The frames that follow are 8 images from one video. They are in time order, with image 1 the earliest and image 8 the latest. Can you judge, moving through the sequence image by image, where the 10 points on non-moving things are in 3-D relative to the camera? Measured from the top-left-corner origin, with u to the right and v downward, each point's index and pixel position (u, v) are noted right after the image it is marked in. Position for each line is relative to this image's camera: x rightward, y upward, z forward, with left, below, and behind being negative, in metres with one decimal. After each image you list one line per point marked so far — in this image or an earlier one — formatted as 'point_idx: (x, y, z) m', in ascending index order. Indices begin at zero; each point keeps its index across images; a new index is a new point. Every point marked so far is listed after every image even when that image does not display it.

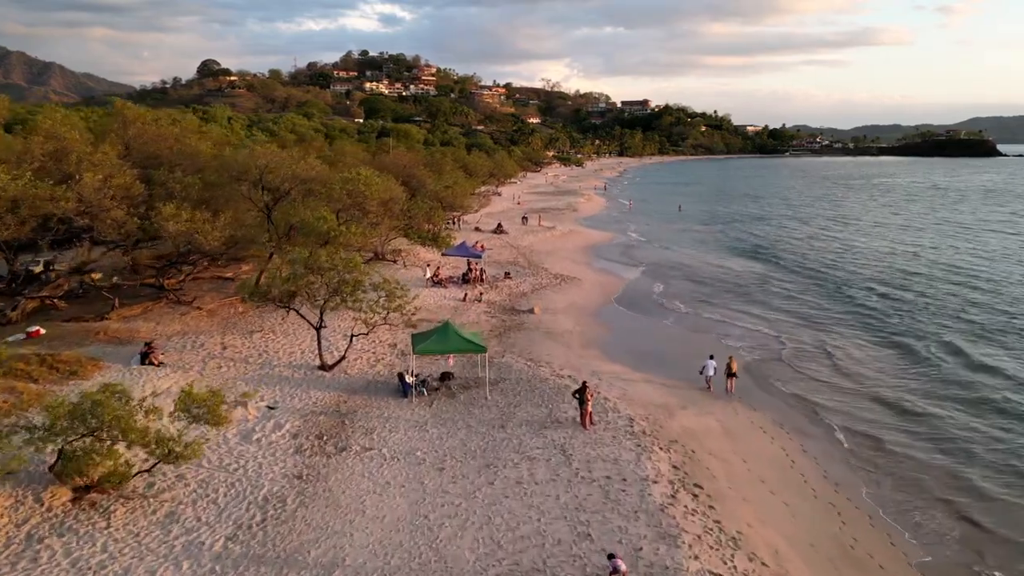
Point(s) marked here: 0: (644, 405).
0: (+2.6, -2.4, +15.6) m
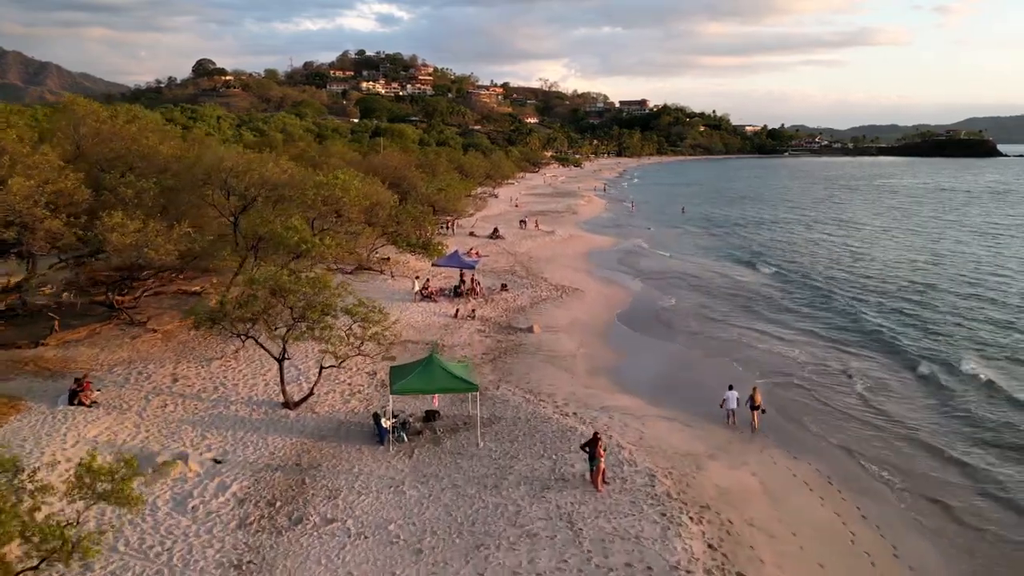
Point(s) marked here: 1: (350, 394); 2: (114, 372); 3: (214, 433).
0: (+2.6, -2.8, +13.2) m
1: (-3.2, -2.1, +15.5) m
2: (-8.1, -1.7, +15.9) m
3: (-5.1, -2.5, +13.4) m
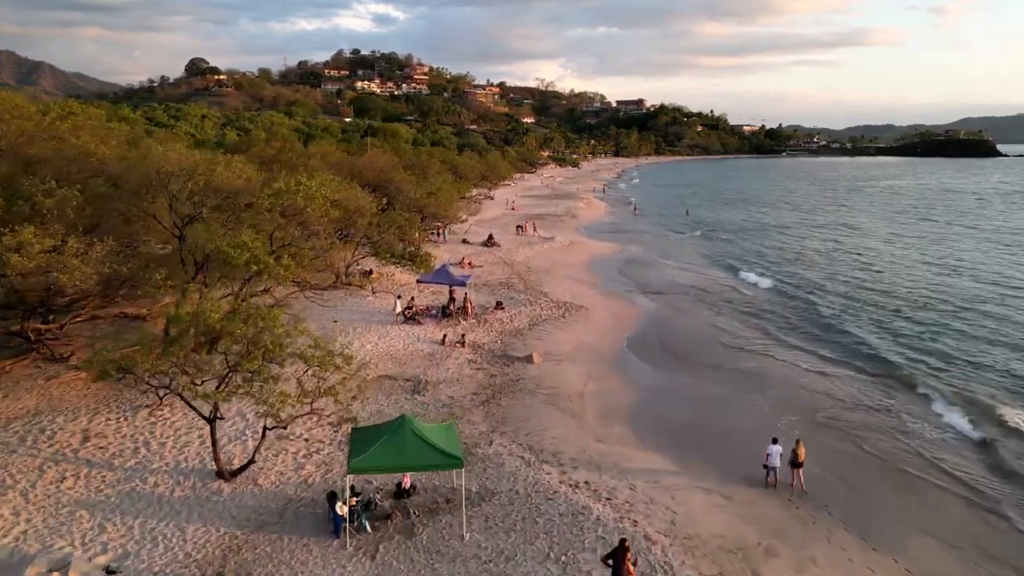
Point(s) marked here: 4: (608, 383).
0: (+2.5, -3.4, +10.1) m
1: (-3.3, -2.7, +12.3) m
2: (-8.2, -2.3, +12.7) m
3: (-5.2, -3.1, +10.3) m
4: (+2.2, -2.2, +18.0) m
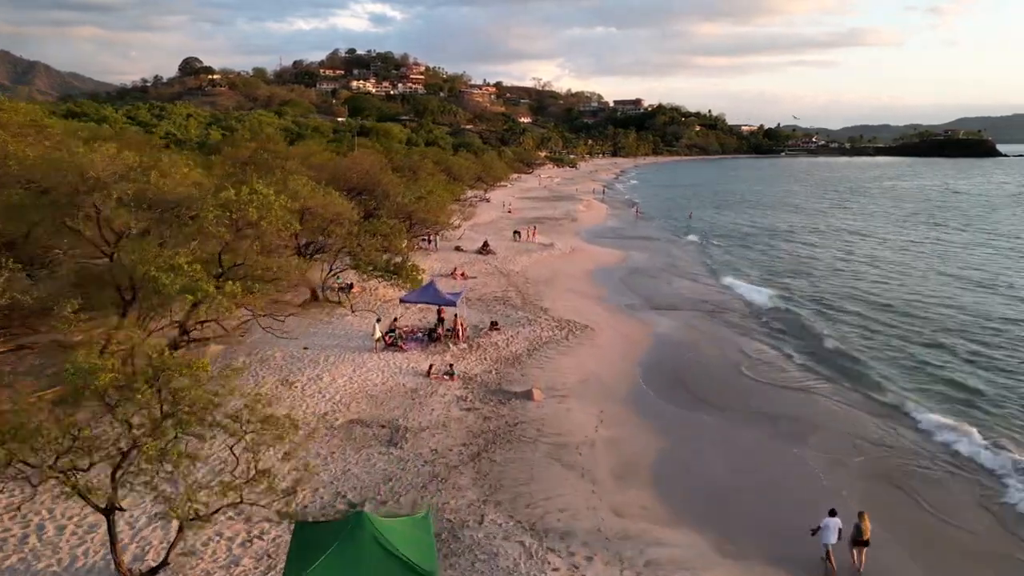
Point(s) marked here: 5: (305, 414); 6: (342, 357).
0: (+2.5, -3.9, +7.3) m
1: (-3.3, -3.2, +9.5) m
2: (-8.2, -2.8, +9.9) m
3: (-5.2, -3.6, +7.5) m
4: (+2.2, -2.7, +15.3) m
5: (-3.9, -2.4, +14.7) m
6: (-4.0, -1.6, +18.3) m
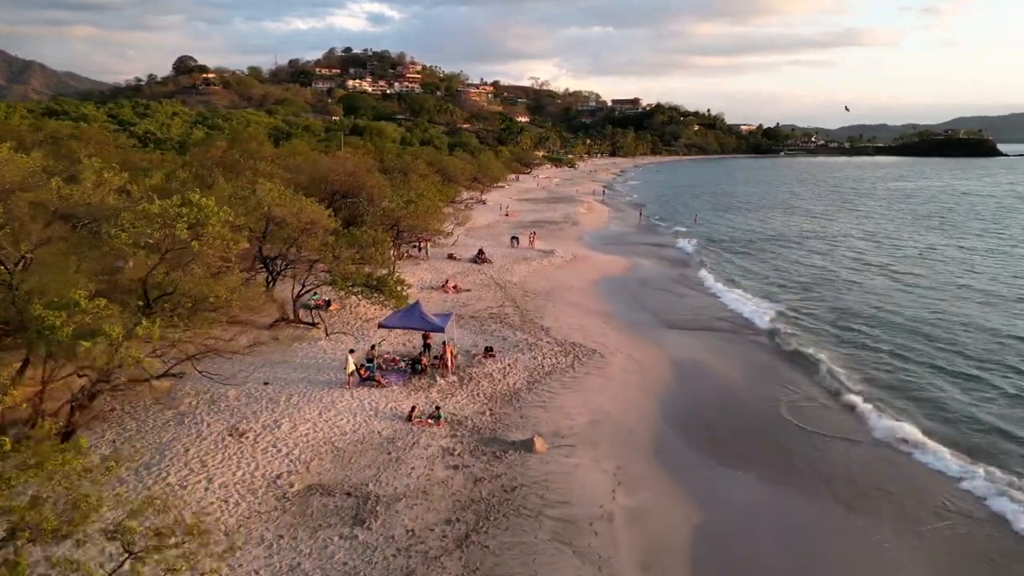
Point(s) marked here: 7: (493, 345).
0: (+2.5, -4.4, +4.5) m
1: (-3.4, -3.7, +6.7) m
2: (-8.3, -3.3, +7.0) m
3: (-5.2, -4.1, +4.6) m
4: (+2.1, -3.2, +12.5) m
5: (-3.9, -2.9, +11.8) m
6: (-4.1, -2.1, +15.4) m
7: (-0.5, -1.5, +19.9) m
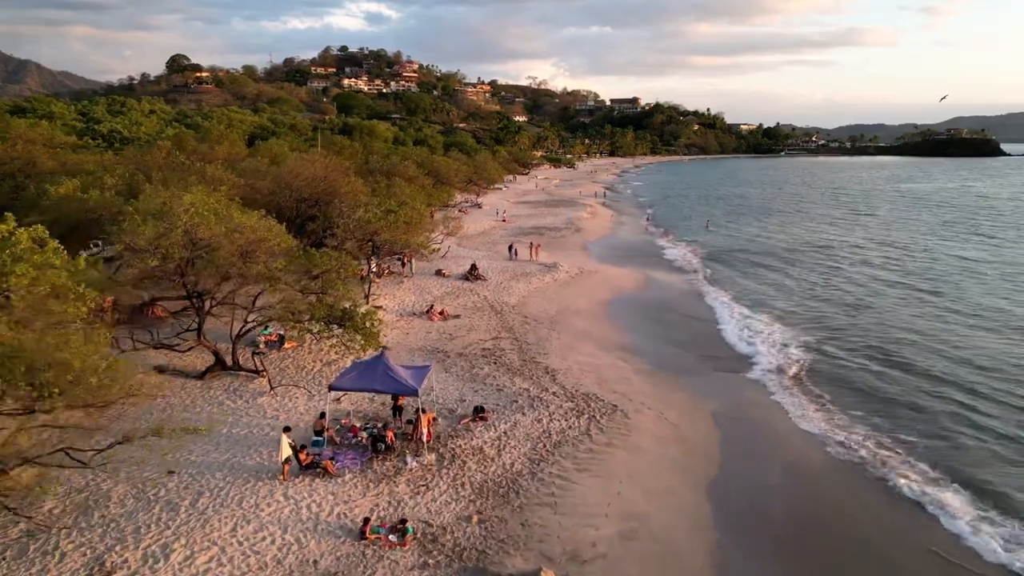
0: (+2.5, -5.2, +0.1) m
1: (-3.4, -4.5, +2.3) m
2: (-8.3, -4.1, +2.6) m
3: (-5.3, -4.9, +0.2) m
4: (+2.1, -4.0, +8.1) m
5: (-4.0, -3.7, +7.4) m
6: (-4.1, -2.9, +11.0) m
7: (-0.5, -2.3, +15.5) m
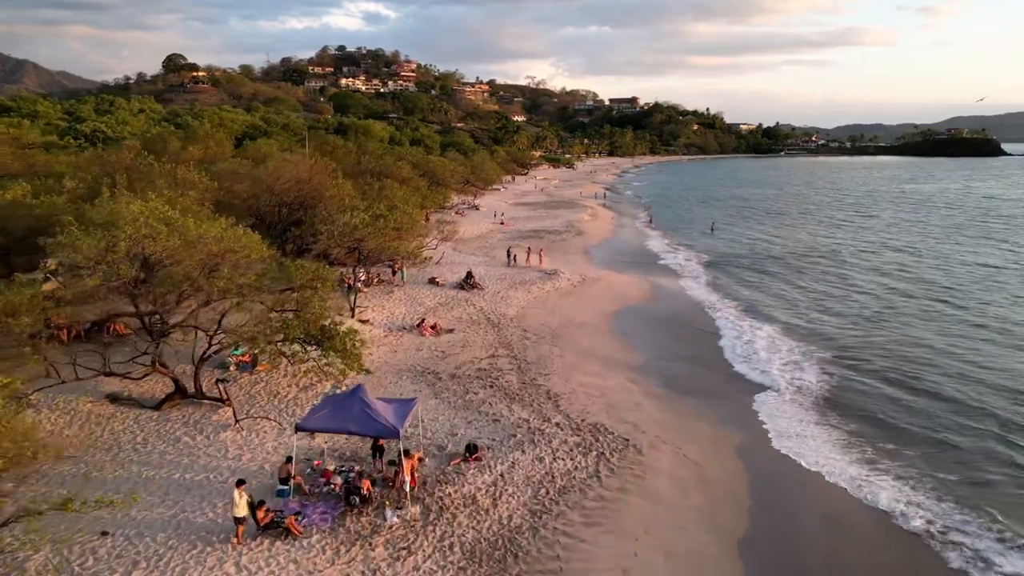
0: (+2.4, -5.5, -1.8) m
1: (-3.4, -4.8, +0.4) m
2: (-8.3, -4.5, +0.8) m
3: (-5.3, -5.2, -1.6) m
4: (+2.1, -4.4, +6.2) m
5: (-4.0, -4.0, +5.6) m
6: (-4.1, -3.3, +9.2) m
7: (-0.6, -2.6, +13.7) m
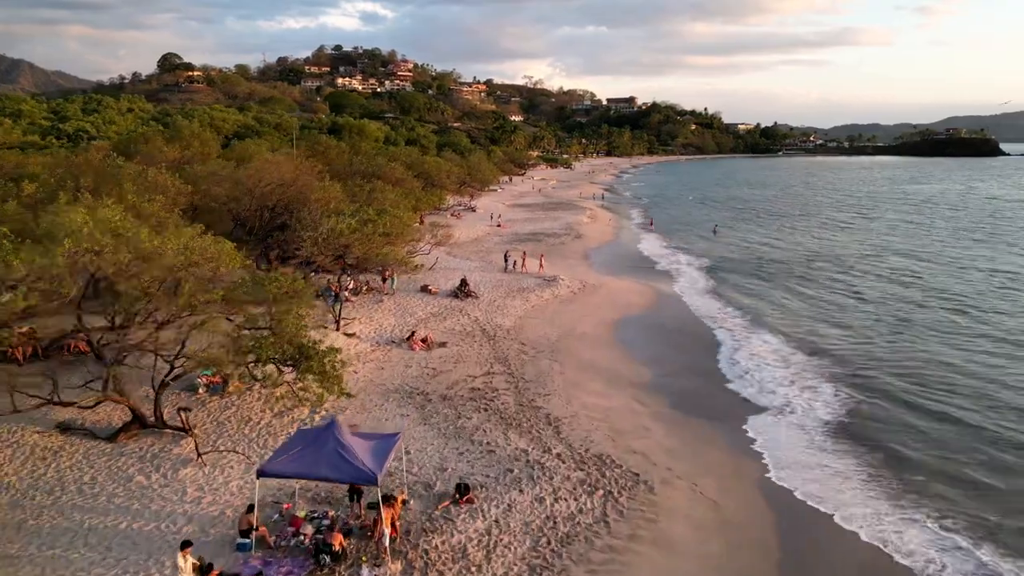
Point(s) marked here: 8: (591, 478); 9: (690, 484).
0: (+2.4, -5.8, -3.2) m
1: (-3.4, -5.1, -1.1) m
2: (-8.3, -4.8, -0.7) m
3: (-5.3, -5.5, -3.1) m
4: (+2.0, -4.6, +4.8) m
5: (-4.0, -4.3, +4.1) m
6: (-4.2, -3.6, +7.7) m
7: (-0.6, -2.9, +12.2) m
8: (+1.3, -3.1, +12.2) m
9: (+2.9, -3.2, +12.5) m
